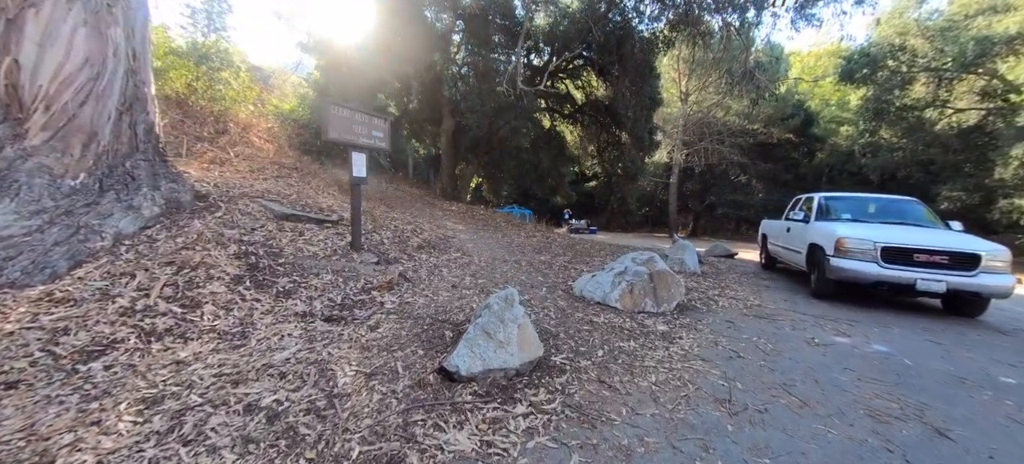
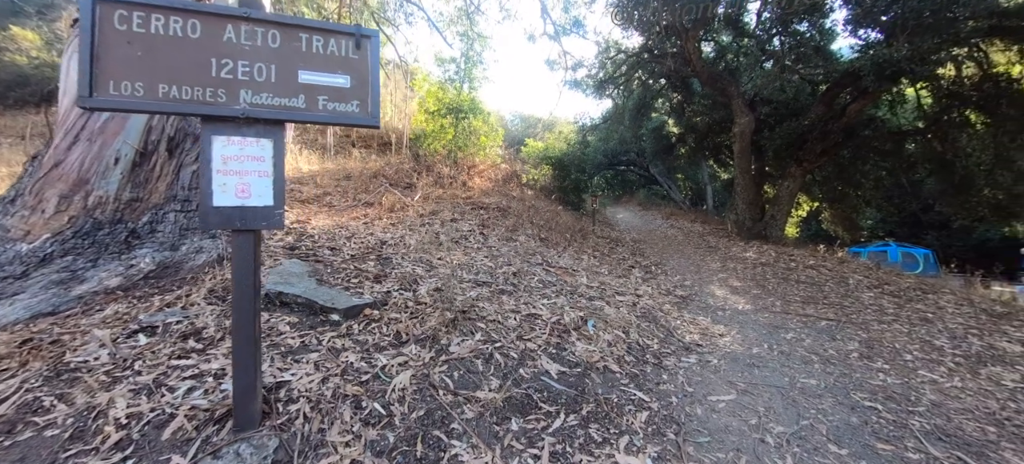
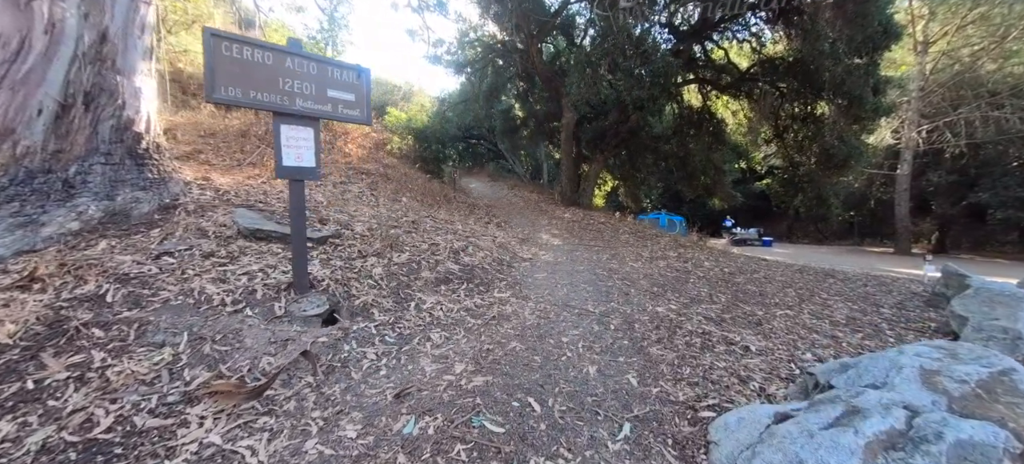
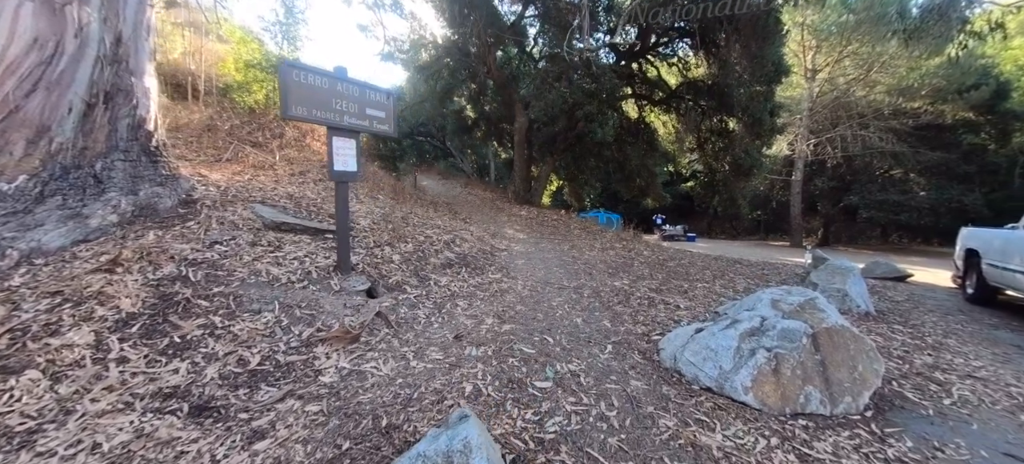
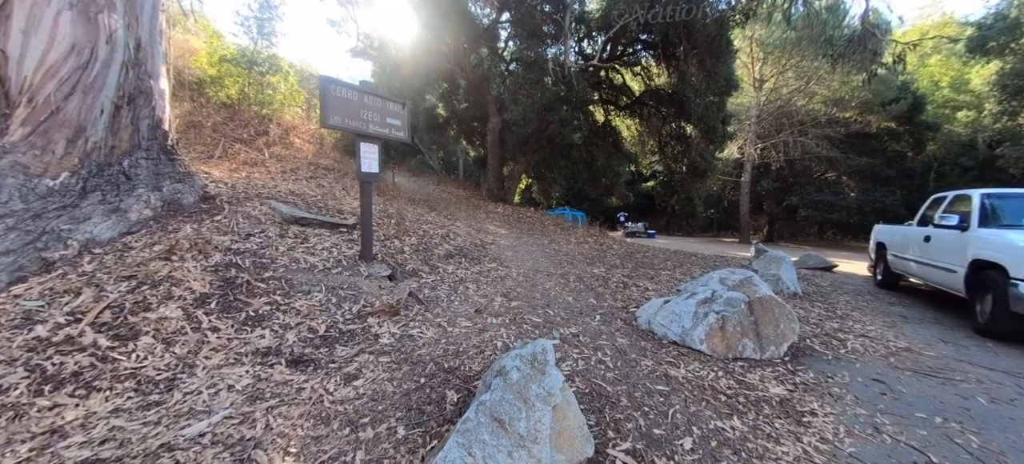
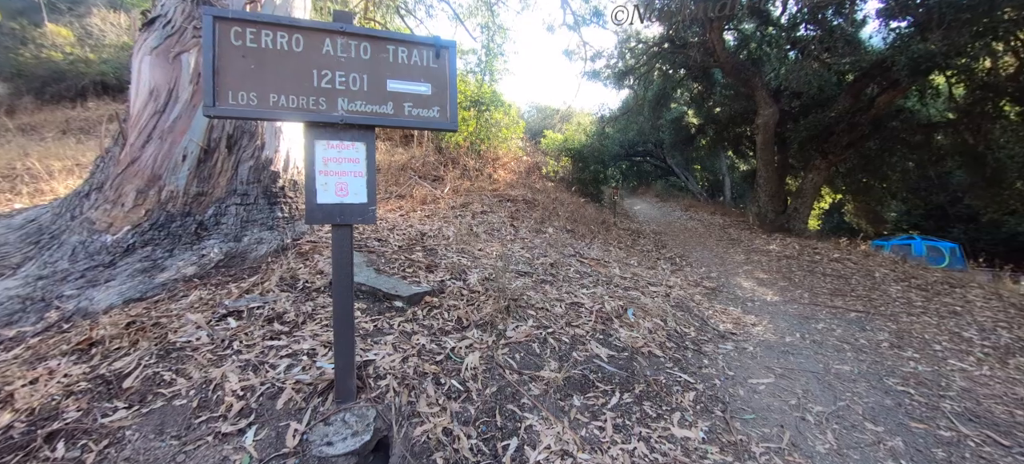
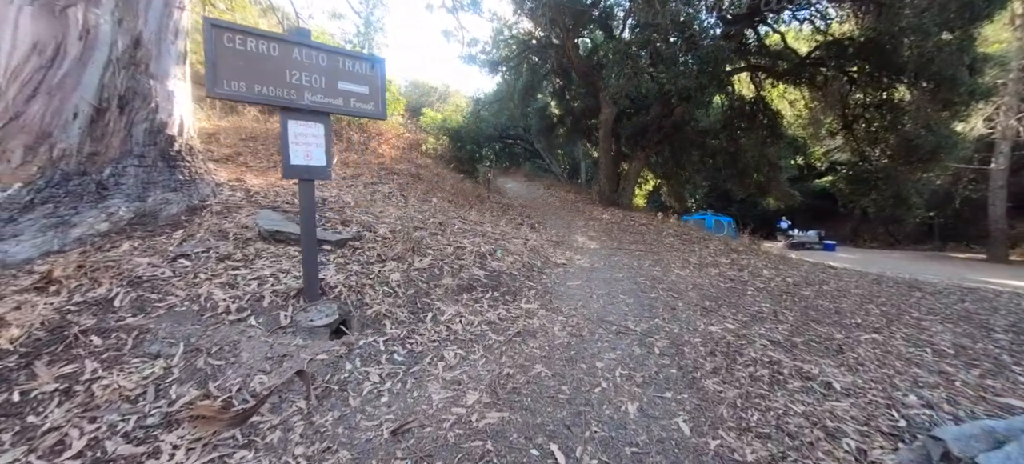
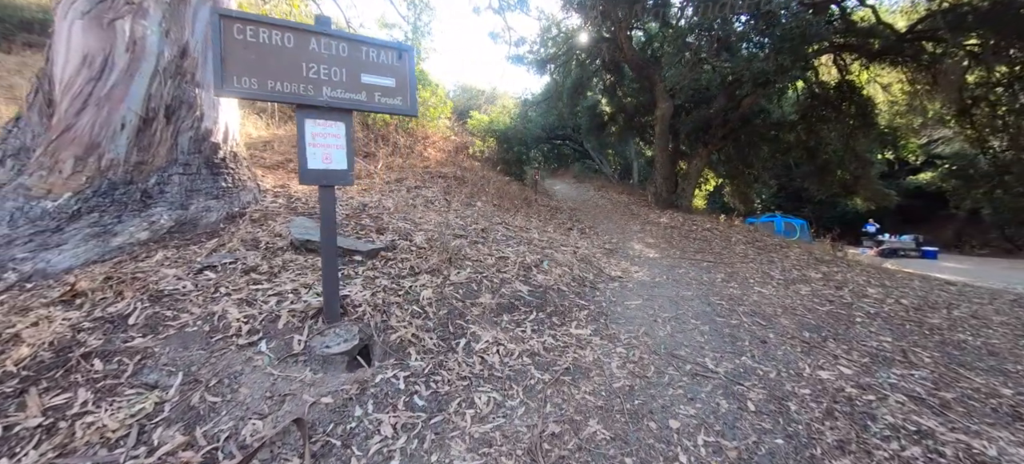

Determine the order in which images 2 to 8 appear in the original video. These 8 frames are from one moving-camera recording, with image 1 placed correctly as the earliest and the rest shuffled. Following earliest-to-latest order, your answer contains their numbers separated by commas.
5, 4, 3, 7, 8, 6, 2
